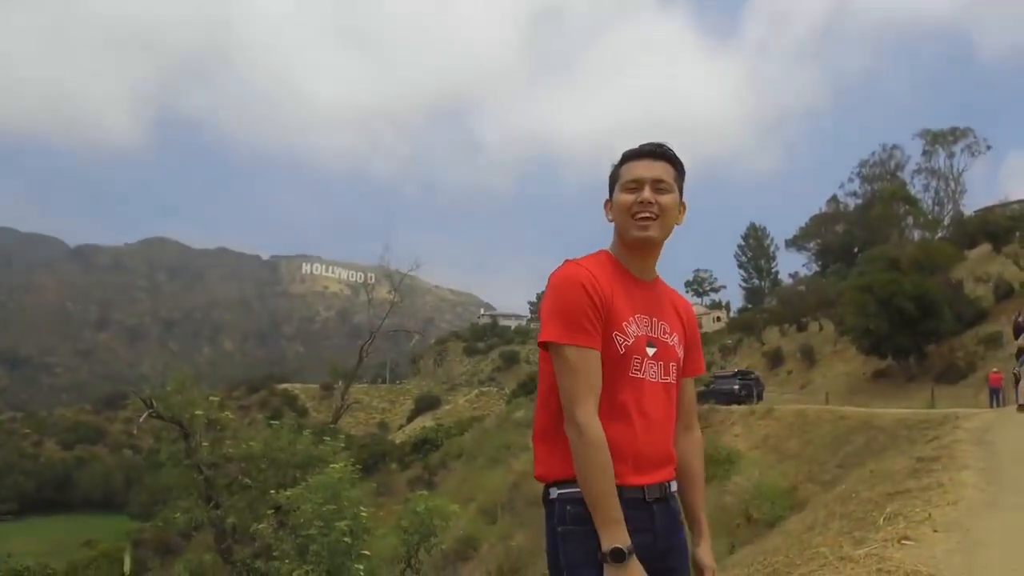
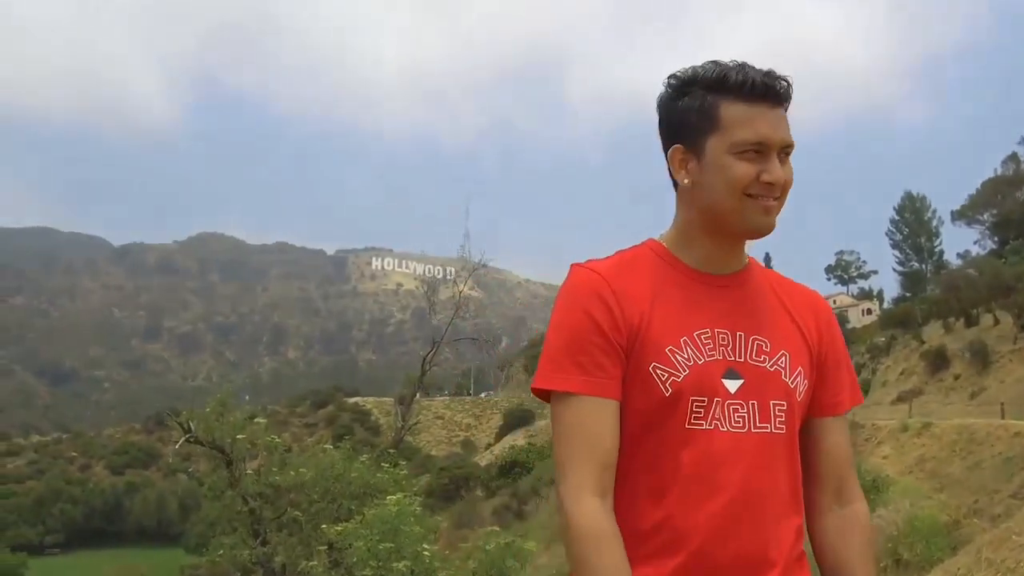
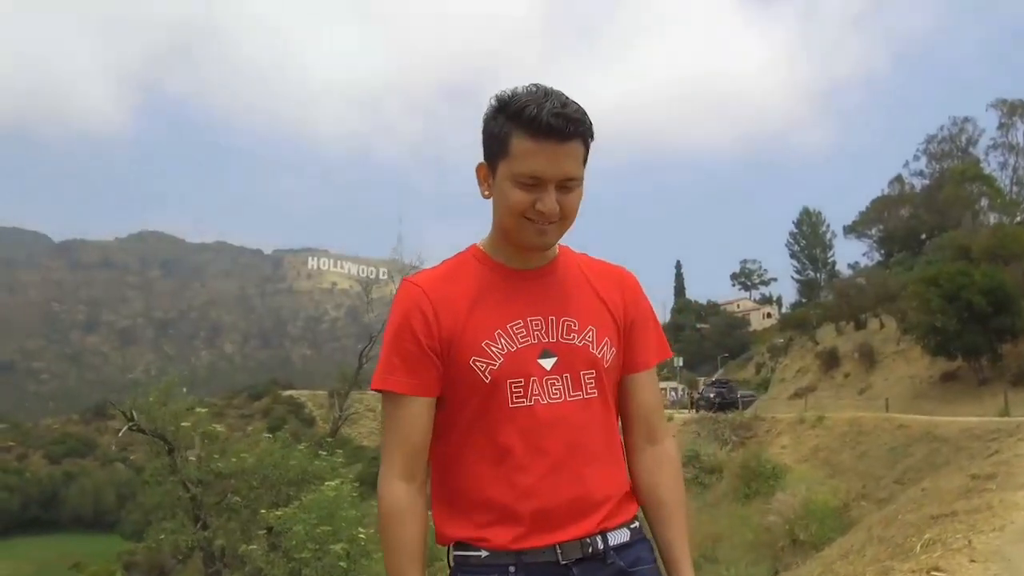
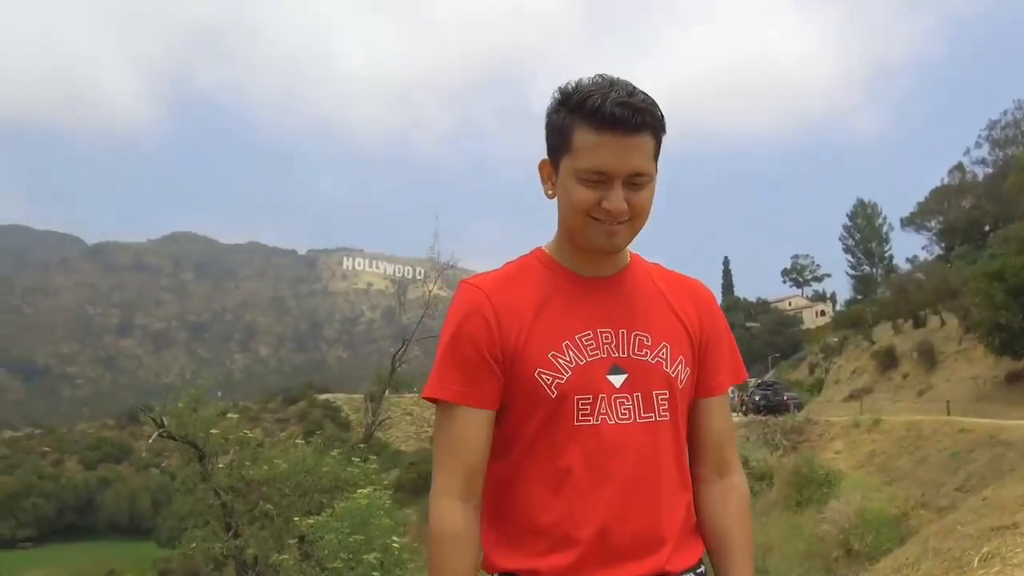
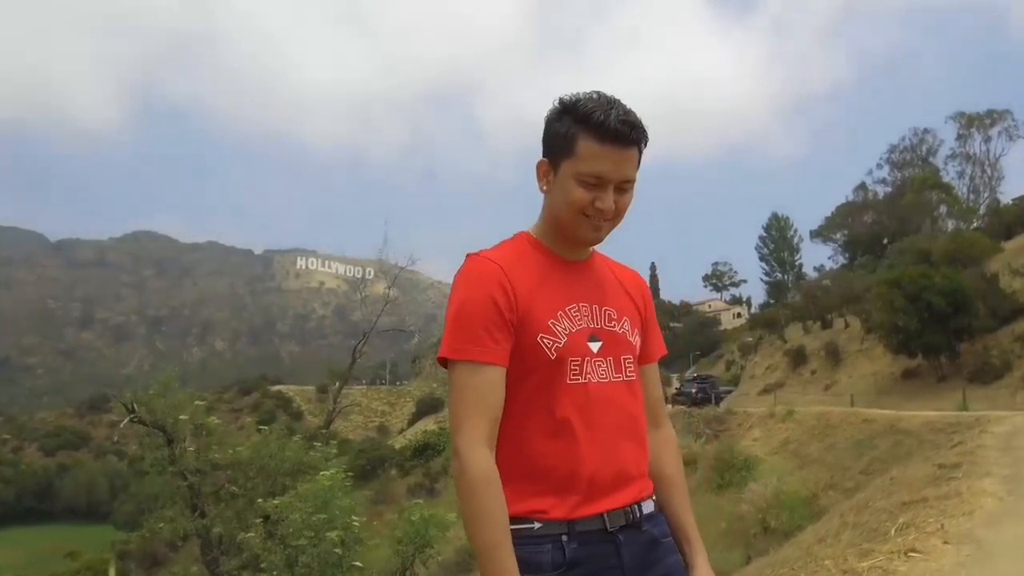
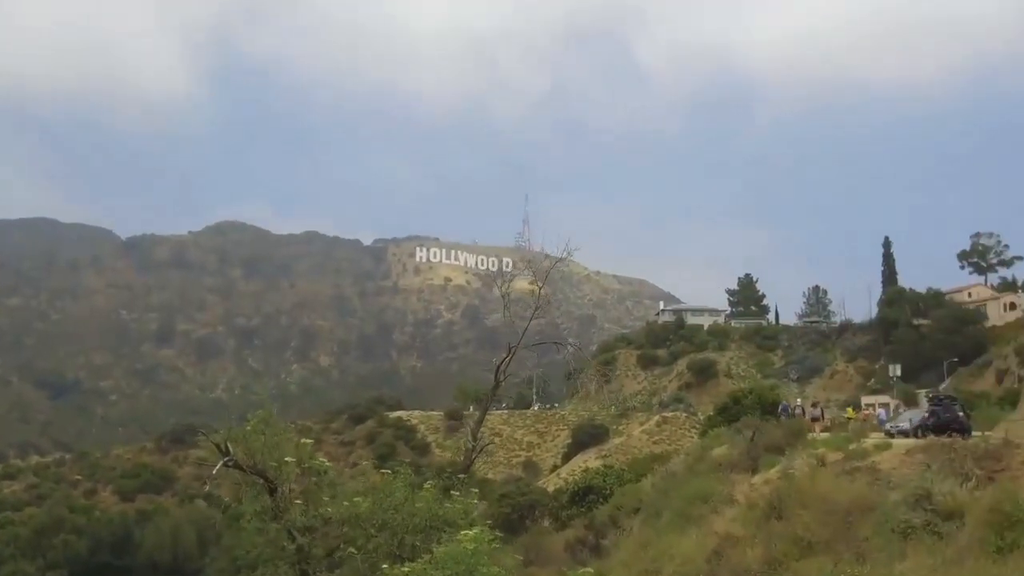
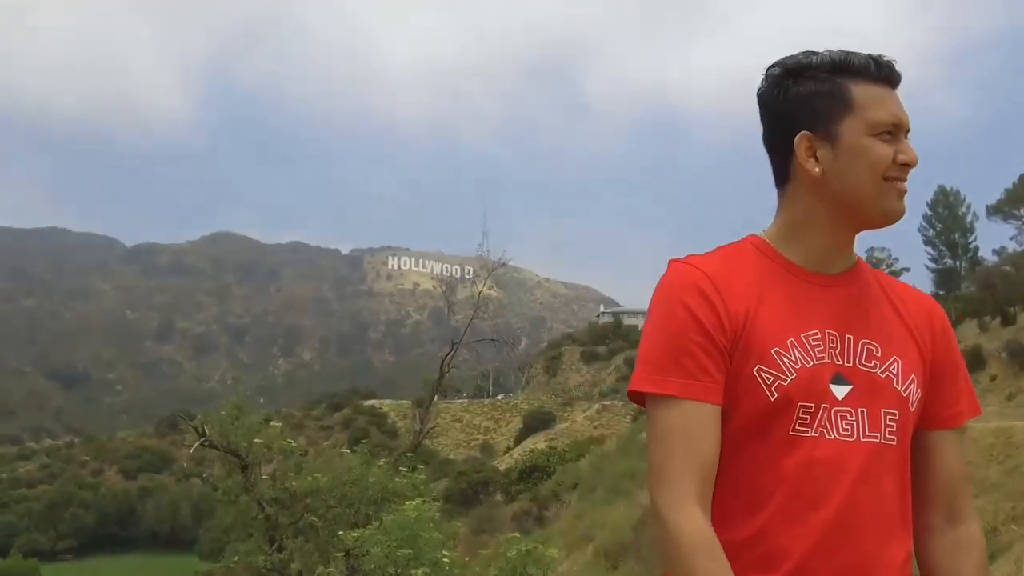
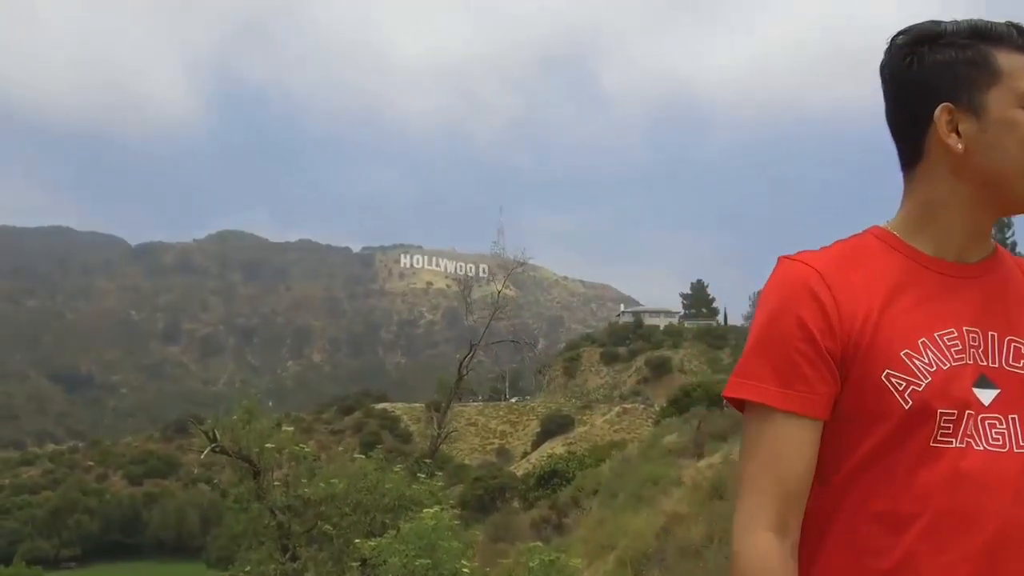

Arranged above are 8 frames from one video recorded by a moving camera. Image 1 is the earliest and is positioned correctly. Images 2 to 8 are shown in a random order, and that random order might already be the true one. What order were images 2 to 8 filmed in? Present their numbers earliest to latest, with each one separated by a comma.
5, 3, 4, 2, 7, 8, 6
